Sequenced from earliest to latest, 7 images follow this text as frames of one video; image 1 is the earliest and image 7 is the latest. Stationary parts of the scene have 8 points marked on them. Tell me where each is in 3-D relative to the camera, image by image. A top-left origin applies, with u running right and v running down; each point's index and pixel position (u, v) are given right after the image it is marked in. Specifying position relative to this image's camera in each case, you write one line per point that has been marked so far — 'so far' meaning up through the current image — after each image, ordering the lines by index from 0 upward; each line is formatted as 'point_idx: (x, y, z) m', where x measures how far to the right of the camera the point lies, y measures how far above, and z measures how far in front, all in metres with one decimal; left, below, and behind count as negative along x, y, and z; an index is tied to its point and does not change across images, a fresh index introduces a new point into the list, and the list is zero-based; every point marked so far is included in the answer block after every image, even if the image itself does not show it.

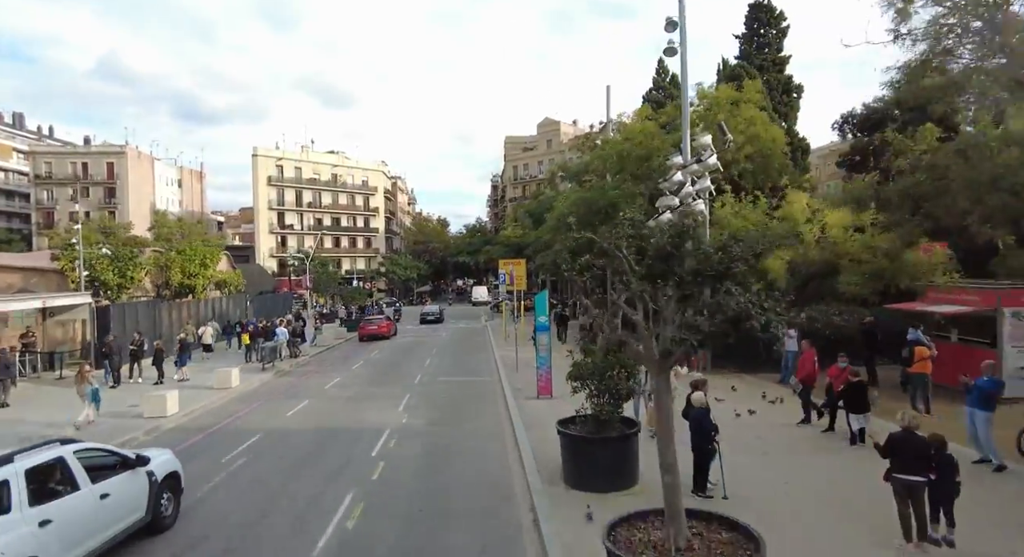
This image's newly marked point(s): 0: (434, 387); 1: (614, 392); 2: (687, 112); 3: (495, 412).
0: (-2.3, -3.2, +17.4) m
1: (+1.4, -1.6, +8.2) m
2: (+5.7, +5.4, +19.2) m
3: (-0.4, -3.3, +14.7) m
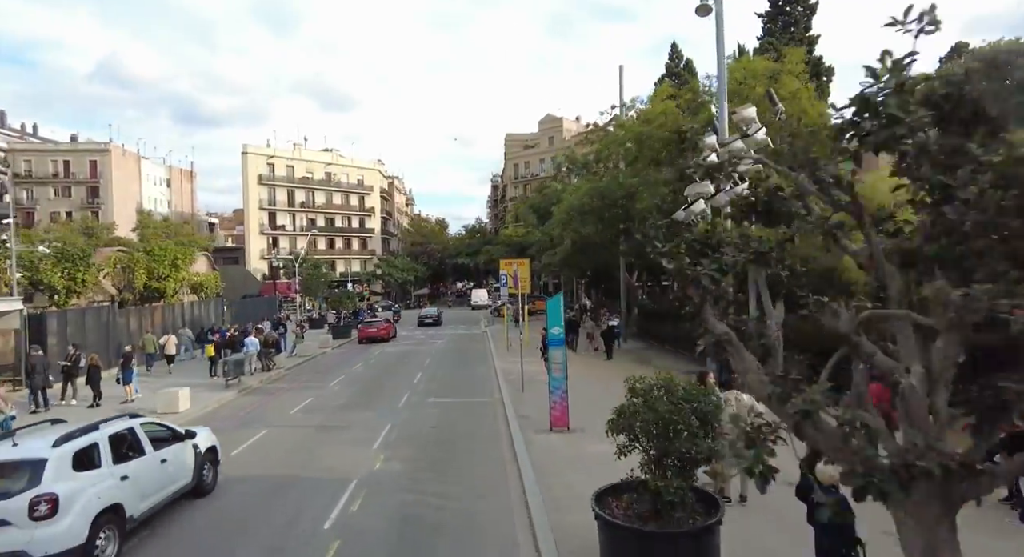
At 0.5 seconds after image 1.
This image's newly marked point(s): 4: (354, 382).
0: (-2.2, -3.3, +14.4) m
1: (+1.5, -1.6, +5.2) m
2: (+5.8, +5.4, +16.2) m
3: (-0.3, -3.3, +11.7) m
4: (-5.3, -3.4, +19.6) m
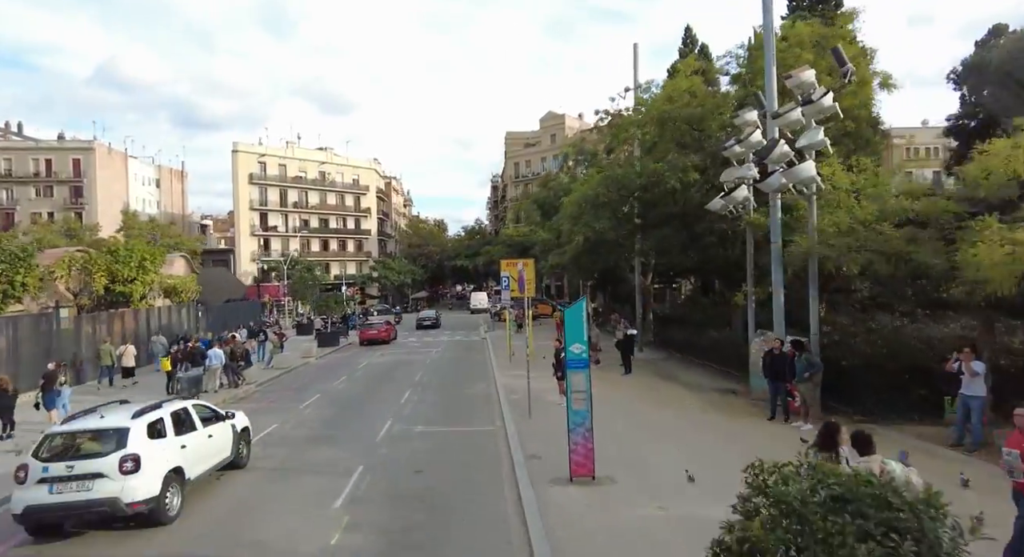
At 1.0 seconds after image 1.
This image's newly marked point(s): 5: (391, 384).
0: (-2.1, -3.3, +11.7) m
1: (+1.6, -1.6, +2.5) m
2: (+5.9, +5.4, +13.5) m
3: (-0.2, -3.3, +8.9) m
4: (-5.2, -3.5, +16.9) m
5: (-4.0, -3.5, +19.6) m
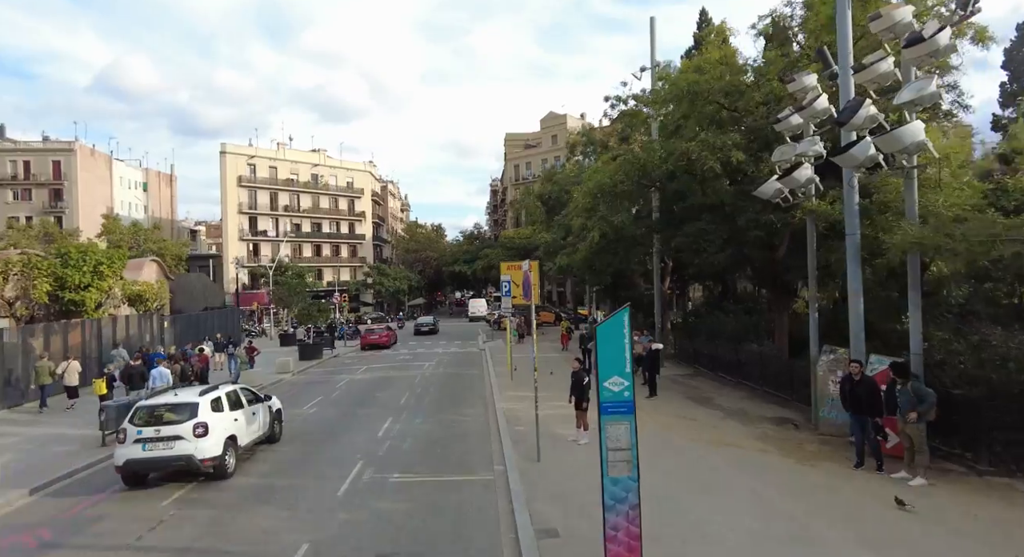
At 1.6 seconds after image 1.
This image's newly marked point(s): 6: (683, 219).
0: (-2.0, -3.3, +8.7) m
1: (+1.7, -1.5, -0.4) m
2: (+5.9, +5.3, +10.7) m
3: (-0.1, -3.3, +6.0) m
4: (-5.2, -3.6, +13.9) m
5: (-4.0, -3.6, +16.7) m
6: (+4.9, +1.7, +16.6) m
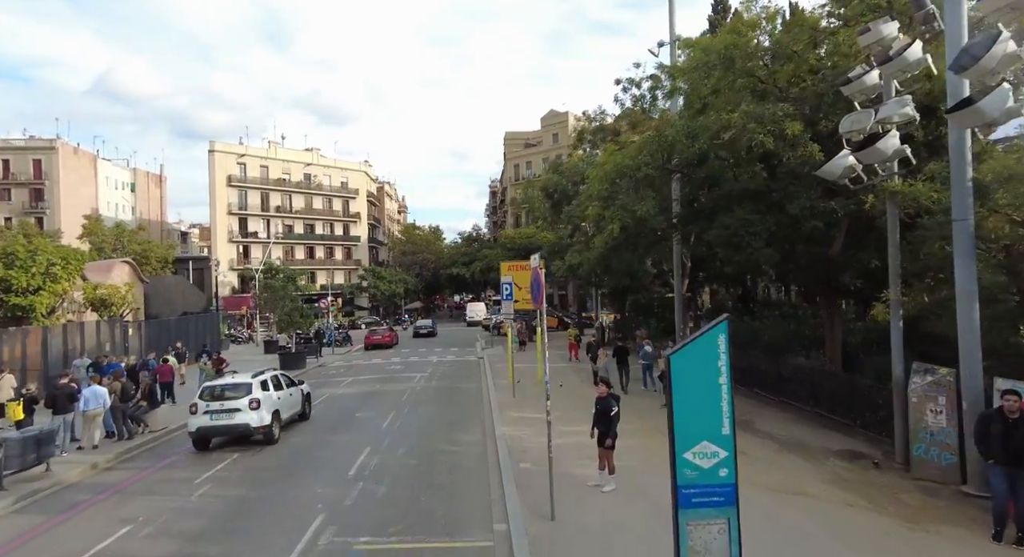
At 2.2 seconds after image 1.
0: (-2.0, -3.3, +6.2) m
1: (+1.8, -1.4, -2.9) m
2: (+6.0, +5.4, +8.3) m
3: (-0.1, -3.3, +3.5) m
4: (-5.1, -3.6, +11.4) m
5: (-3.9, -3.7, +14.2) m
6: (+4.9, +1.7, +14.2) m
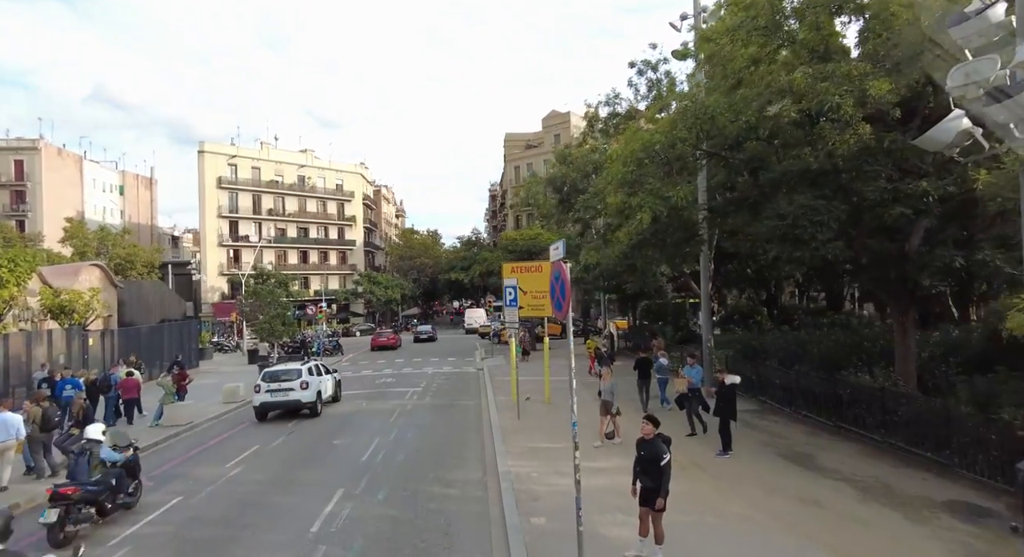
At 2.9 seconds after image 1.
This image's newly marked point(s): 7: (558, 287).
0: (-1.8, -3.3, +3.9) m
1: (+1.9, -1.3, -5.2) m
2: (+6.1, +5.4, +6.0) m
3: (+0.1, -3.2, +1.2) m
4: (-5.0, -3.6, +9.1) m
5: (-3.8, -3.7, +11.8) m
6: (+5.0, +1.6, +11.8) m
7: (+0.4, -0.1, +5.6) m
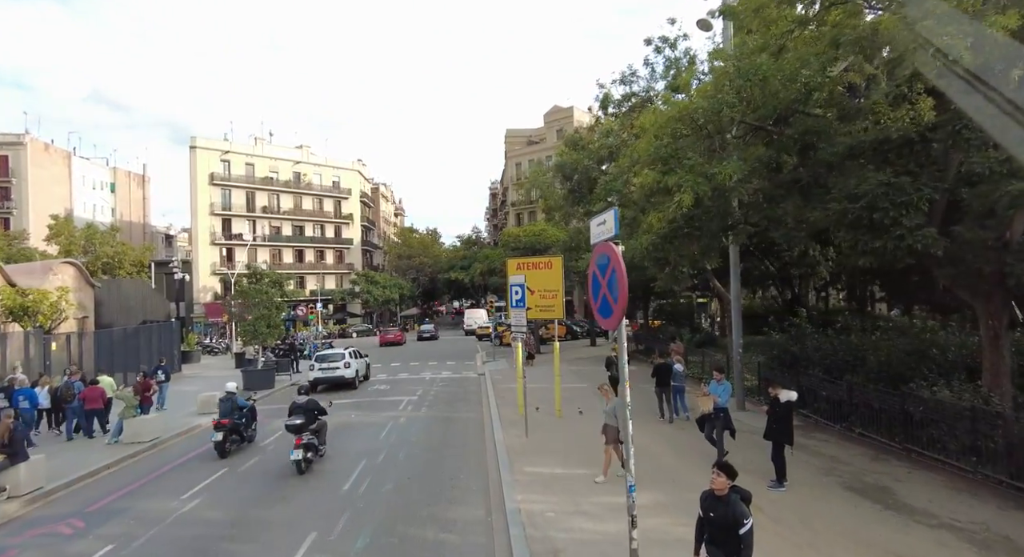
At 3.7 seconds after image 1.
0: (-1.7, -3.2, +2.0) m
1: (+2.1, -1.2, -7.1) m
2: (+6.3, +5.4, +4.1) m
3: (+0.2, -3.2, -0.7) m
4: (-4.8, -3.6, +7.2) m
5: (-3.6, -3.6, +9.9) m
6: (+5.2, +1.7, +10.0) m
7: (+0.6, 0.0, +3.7) m
